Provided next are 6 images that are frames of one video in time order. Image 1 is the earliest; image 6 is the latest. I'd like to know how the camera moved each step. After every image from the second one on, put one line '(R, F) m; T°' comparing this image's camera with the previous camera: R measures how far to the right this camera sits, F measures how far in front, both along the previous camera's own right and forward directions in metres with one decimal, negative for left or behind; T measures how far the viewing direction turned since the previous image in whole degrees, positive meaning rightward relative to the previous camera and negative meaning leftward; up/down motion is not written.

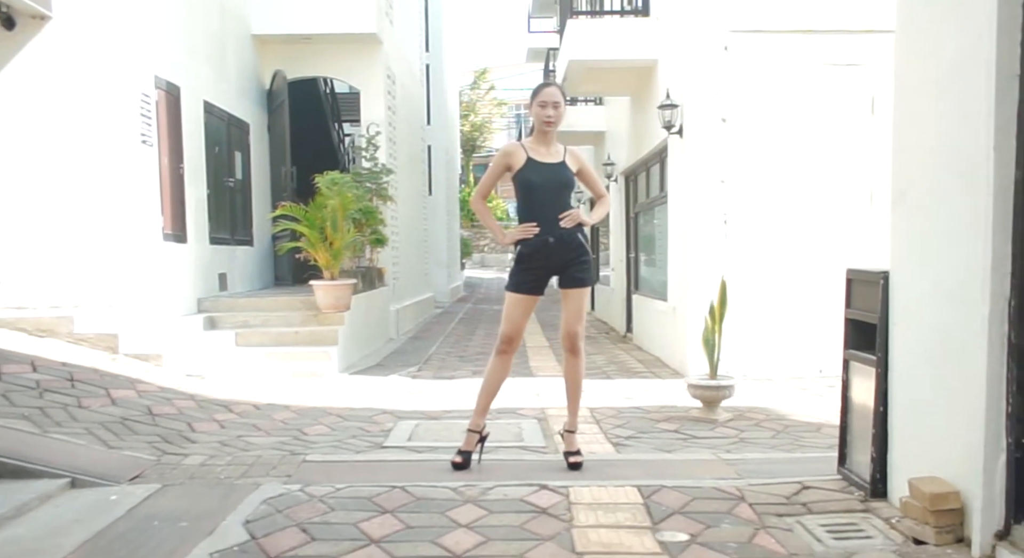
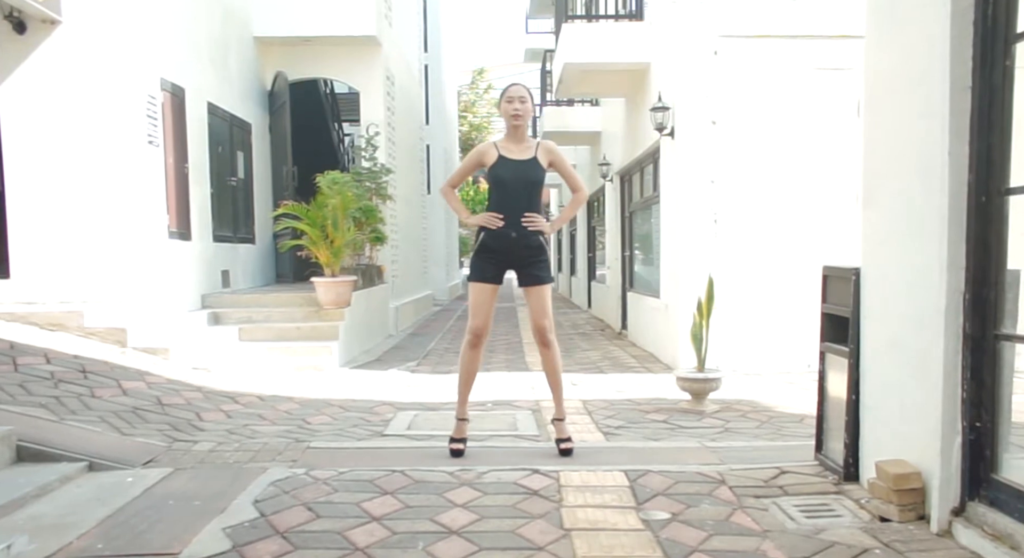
(0.0, -0.2) m; 0°
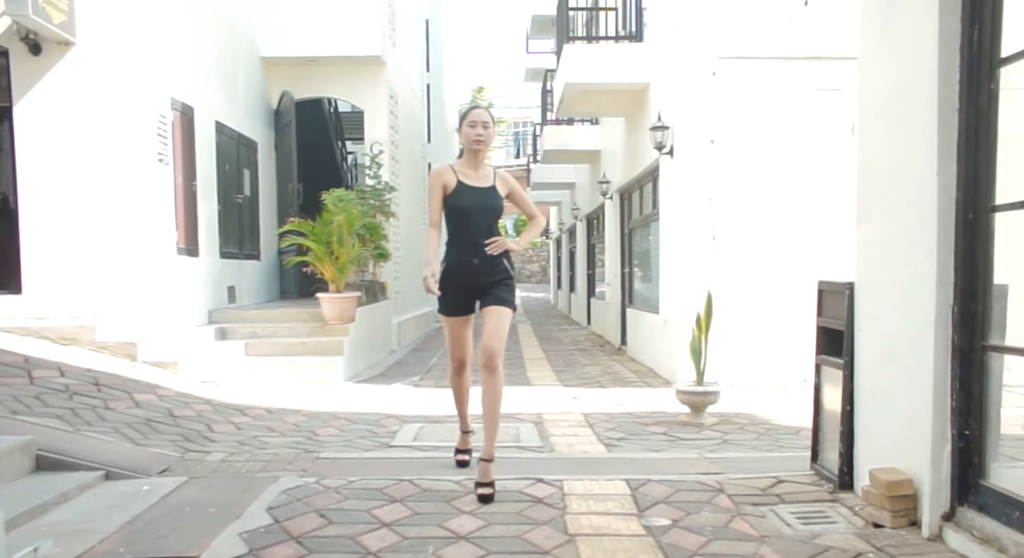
(0.0, -0.1) m; 0°
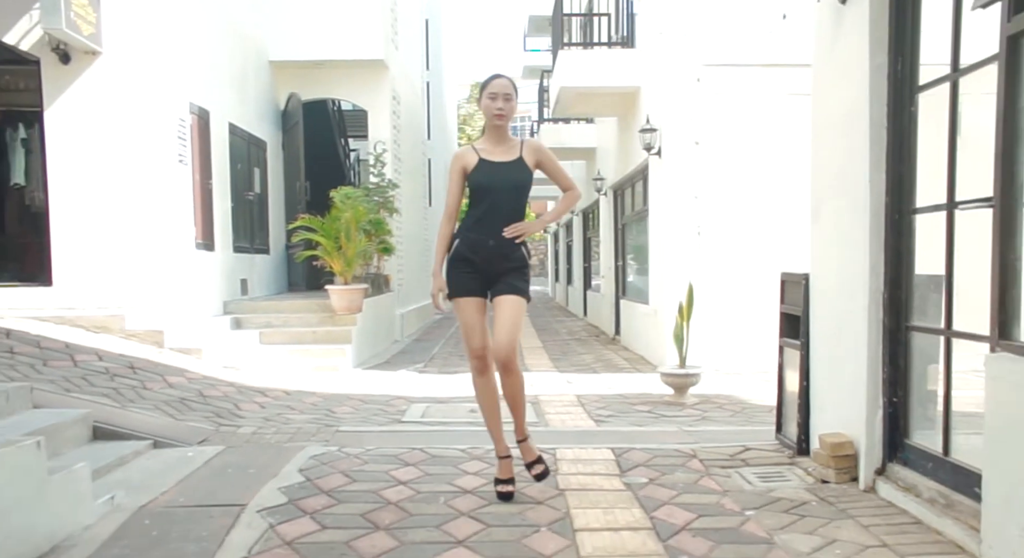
(0.0, -0.5) m; 0°
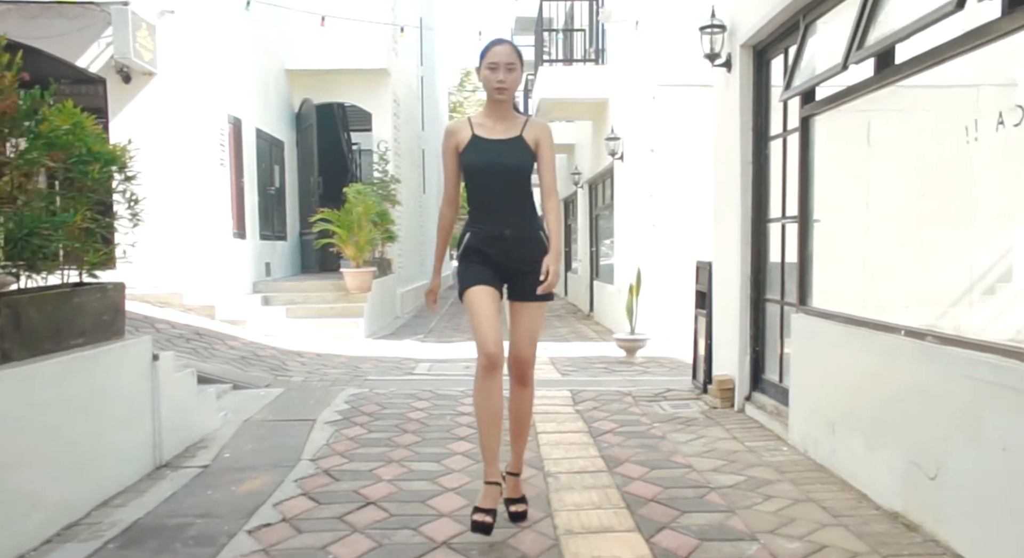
(0.0, -1.5) m; +1°
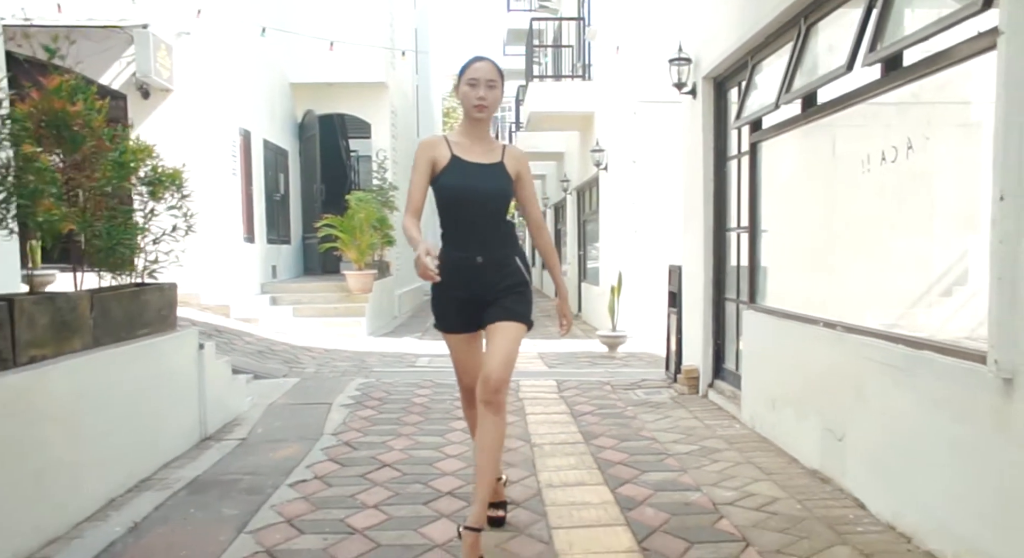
(0.0, -0.7) m; +1°
